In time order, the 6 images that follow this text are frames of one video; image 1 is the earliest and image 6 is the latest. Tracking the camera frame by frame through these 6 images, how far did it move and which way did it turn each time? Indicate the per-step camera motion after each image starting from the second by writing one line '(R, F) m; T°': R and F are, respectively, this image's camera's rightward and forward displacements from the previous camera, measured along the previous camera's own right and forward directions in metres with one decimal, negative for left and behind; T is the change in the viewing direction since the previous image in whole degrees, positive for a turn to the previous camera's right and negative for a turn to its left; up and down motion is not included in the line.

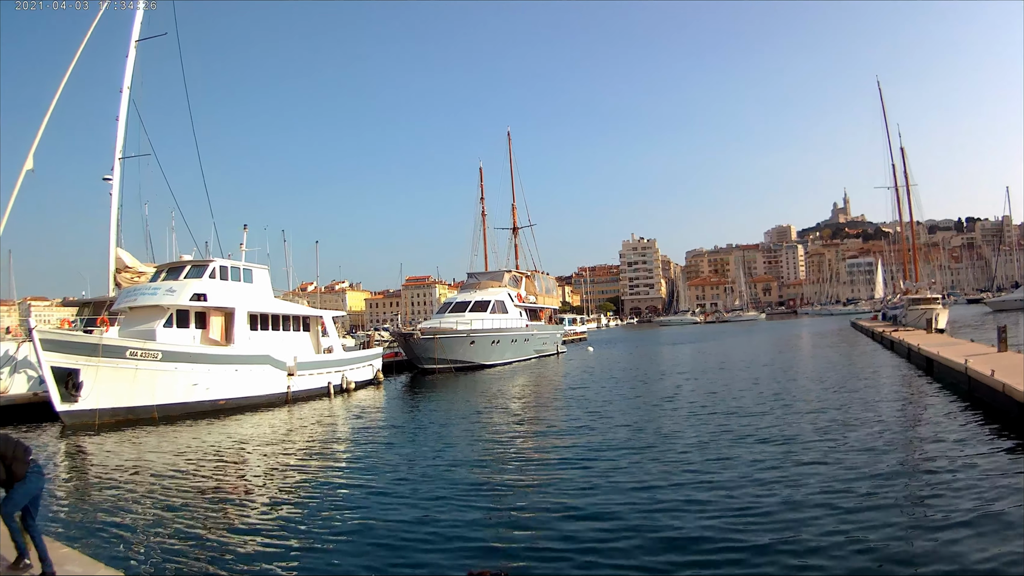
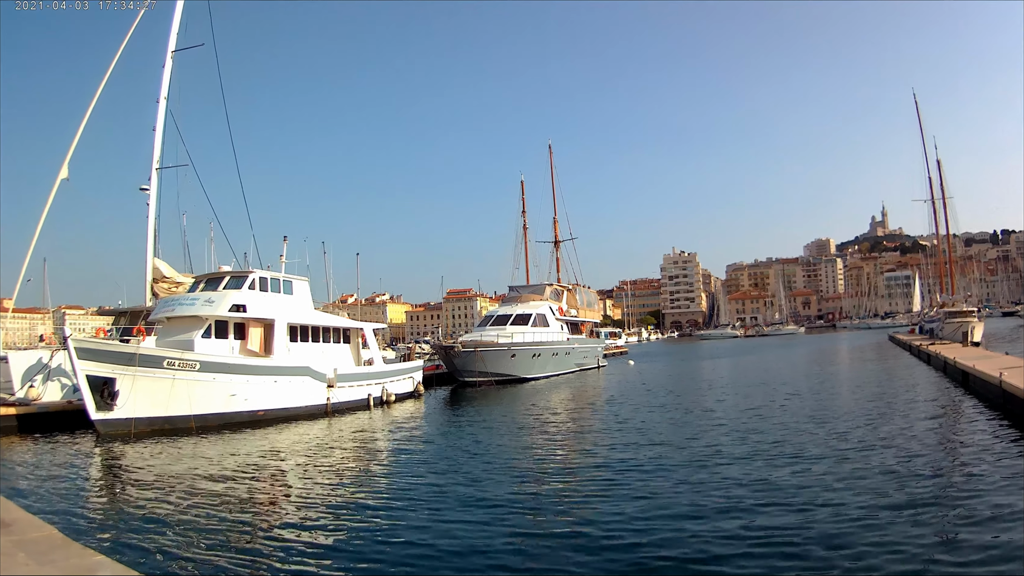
(+0.1, +0.5) m; -4°
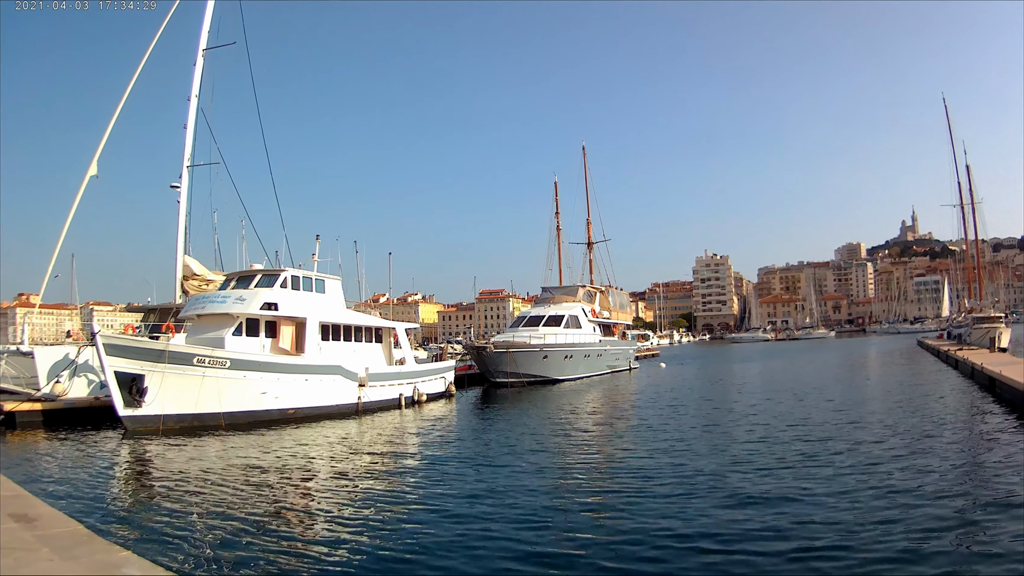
(+0.1, +0.4) m; -3°
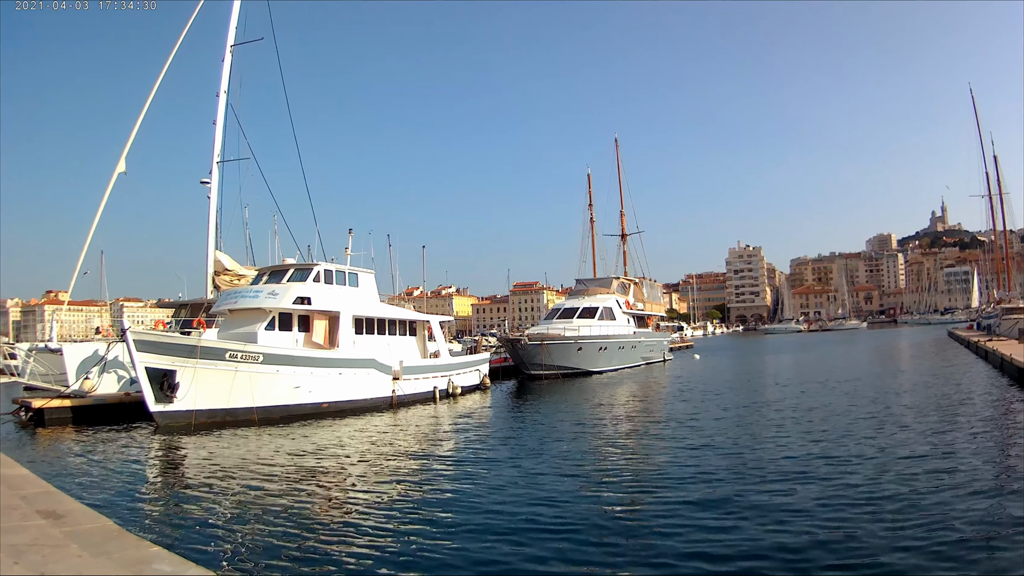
(+0.1, +0.4) m; -3°
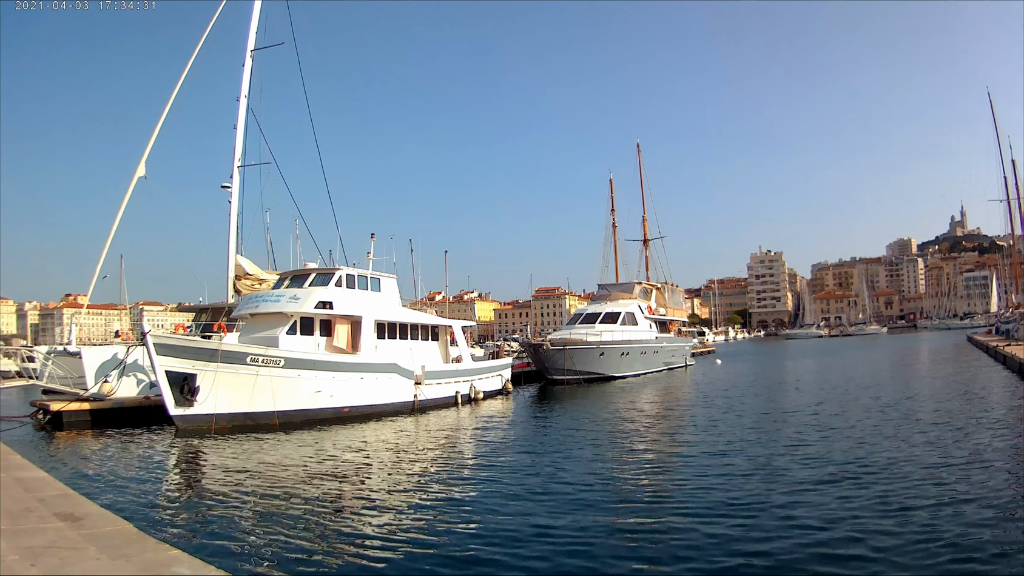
(0.0, +0.3) m; -2°
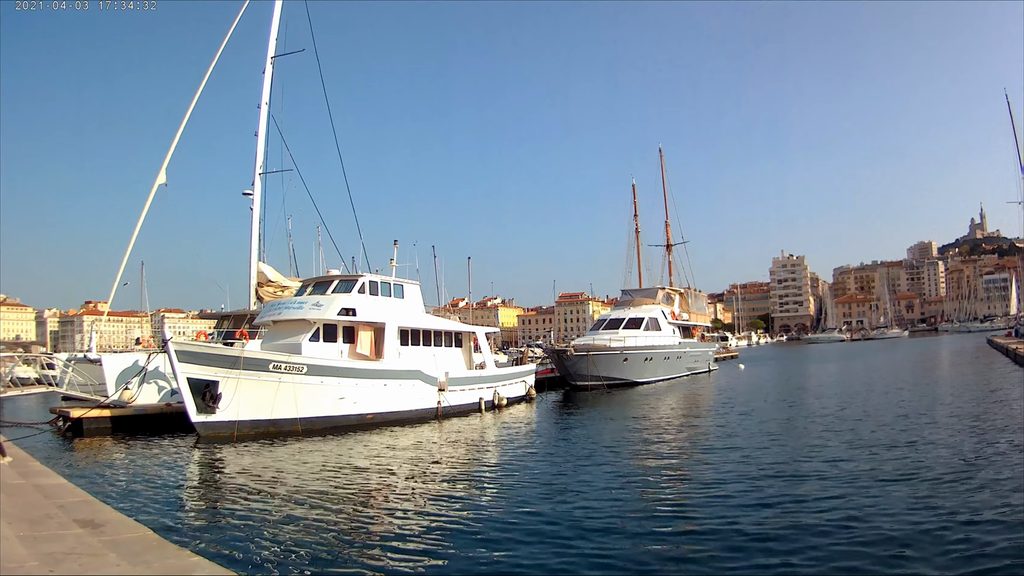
(0.0, +0.3) m; -2°
